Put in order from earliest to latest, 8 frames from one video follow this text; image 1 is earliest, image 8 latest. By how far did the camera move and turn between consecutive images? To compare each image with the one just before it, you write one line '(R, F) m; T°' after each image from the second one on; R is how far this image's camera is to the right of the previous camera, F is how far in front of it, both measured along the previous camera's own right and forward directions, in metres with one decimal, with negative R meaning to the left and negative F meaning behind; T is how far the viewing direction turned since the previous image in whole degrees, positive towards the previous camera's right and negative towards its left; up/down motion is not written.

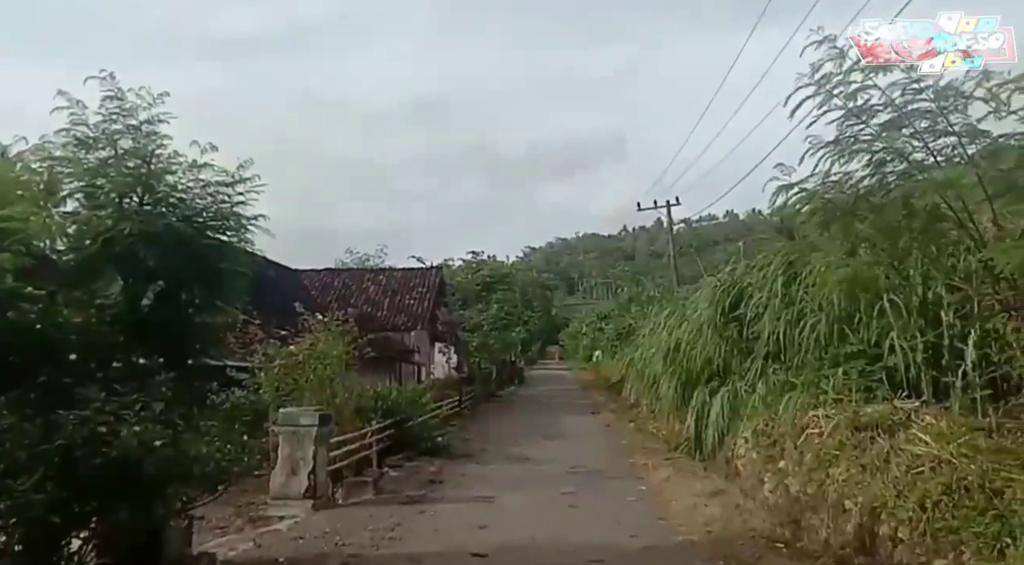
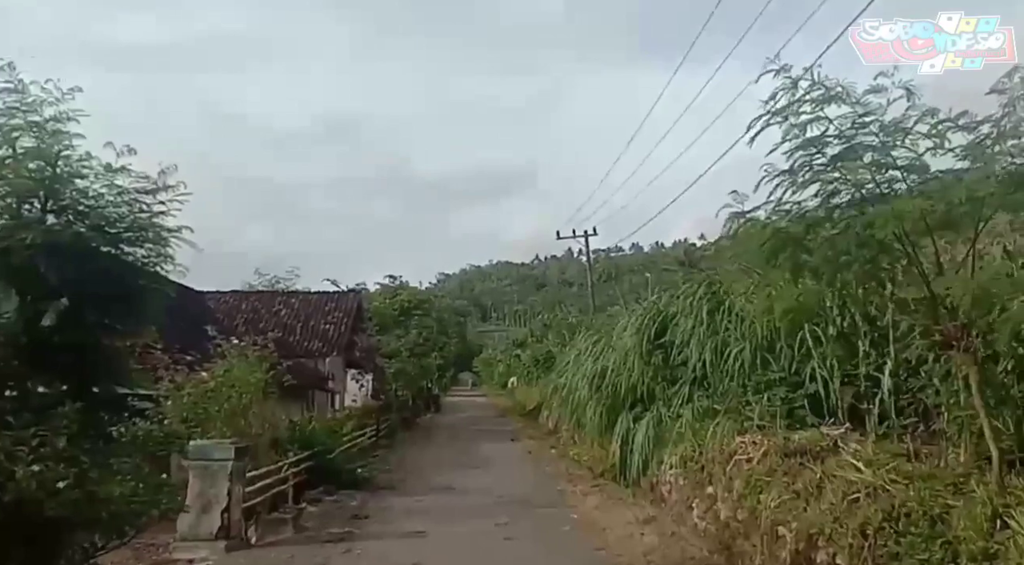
(-0.4, +0.5) m; +6°
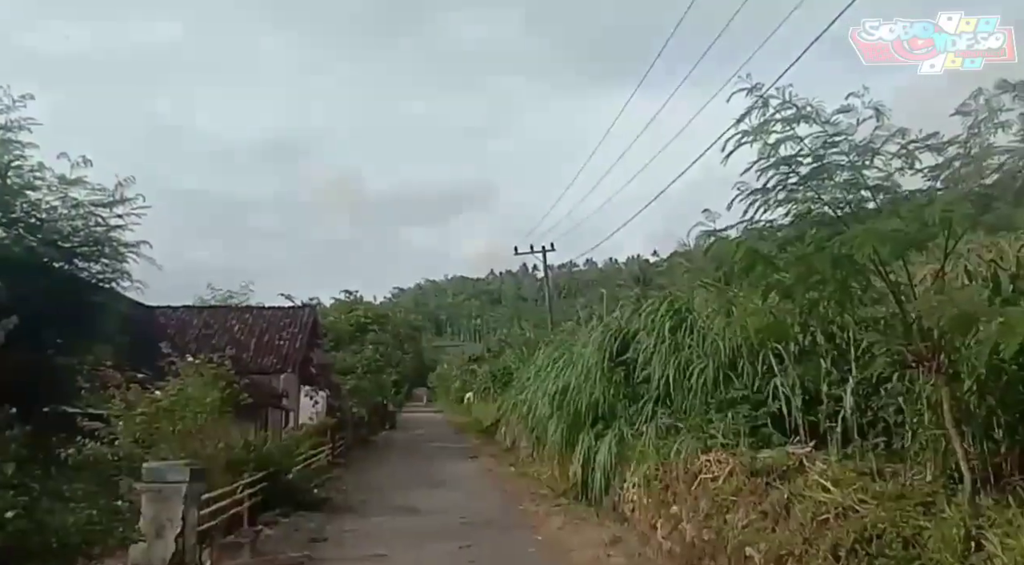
(-0.2, +0.2) m; +3°
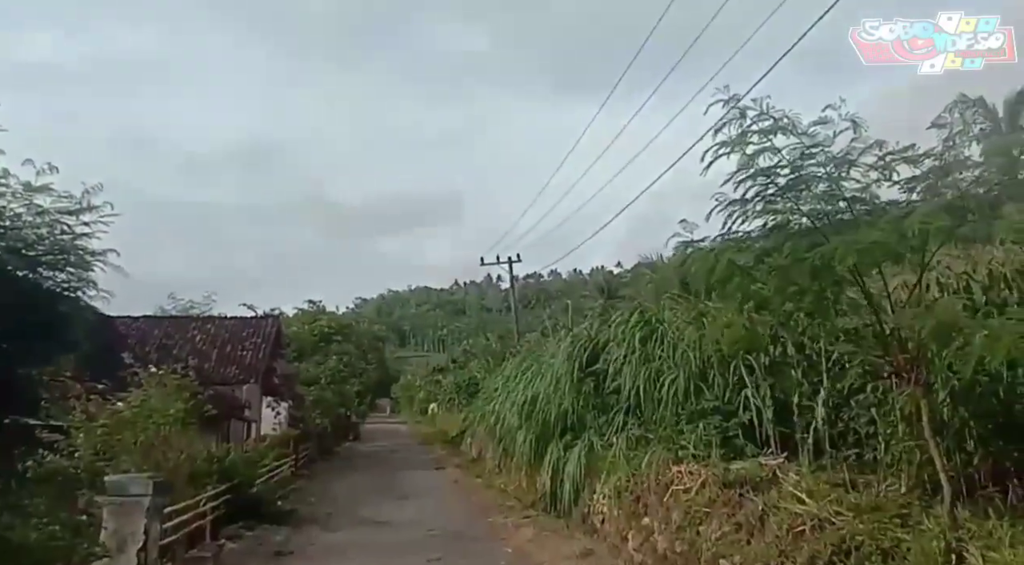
(-0.2, +0.2) m; +3°
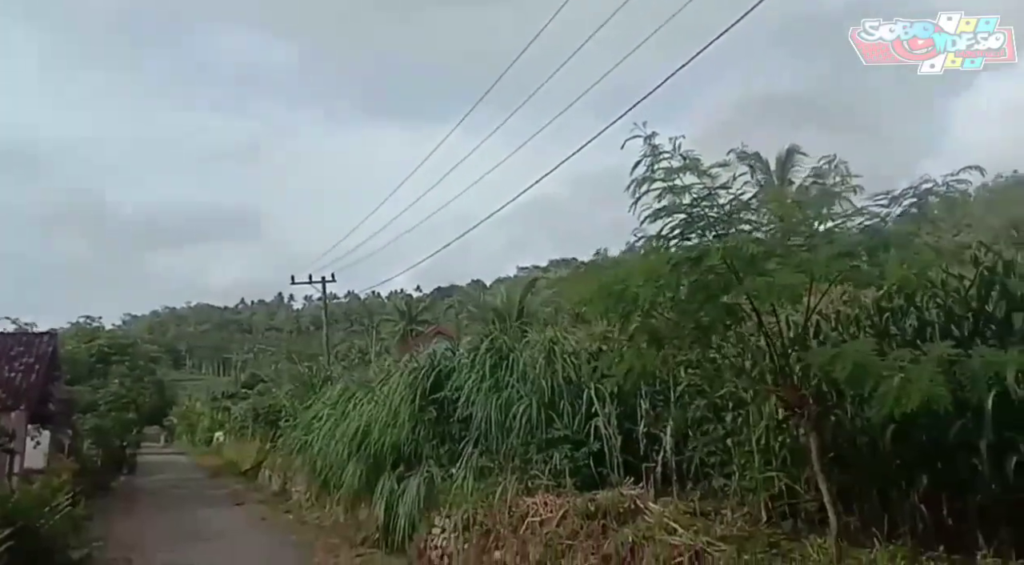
(+1.1, +0.3) m; -27°
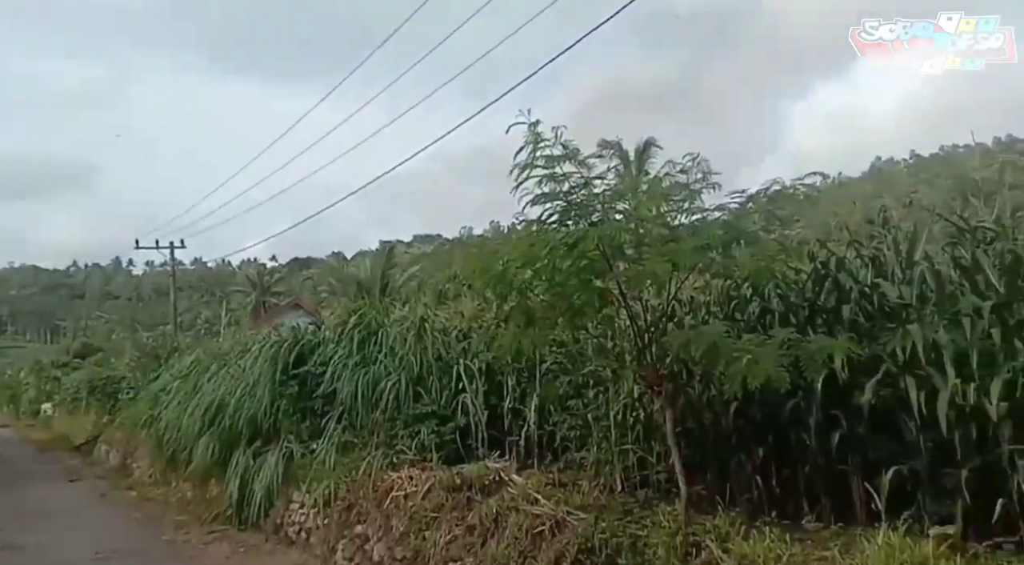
(-0.1, 0.0) m; +11°
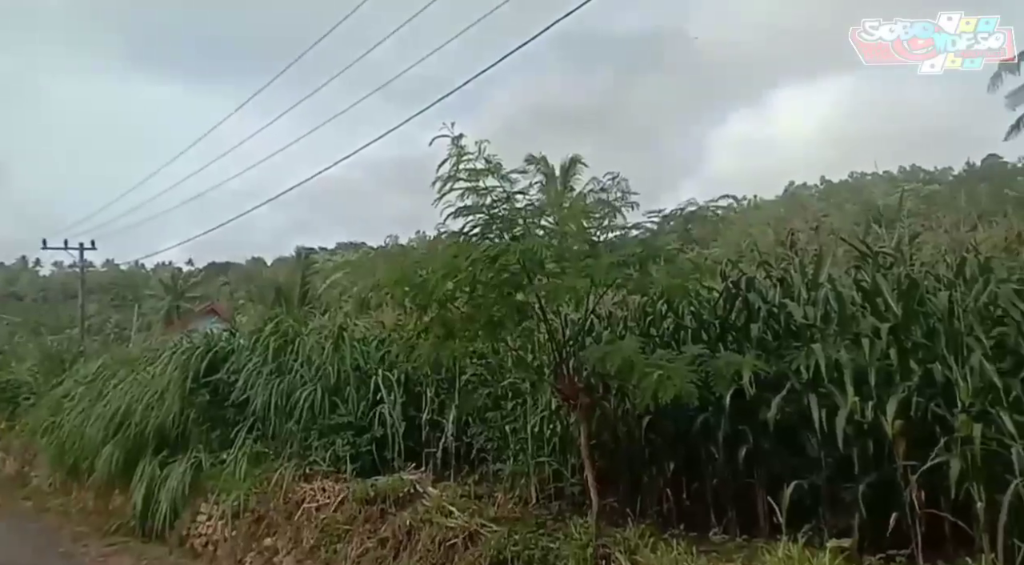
(+0.1, 0.0) m; +5°
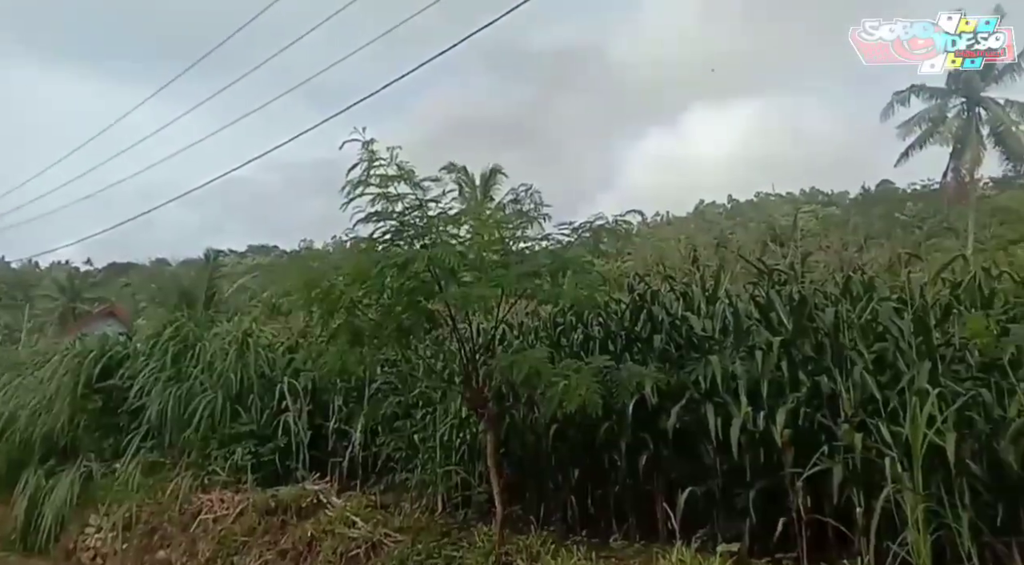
(+0.1, 0.0) m; +6°
